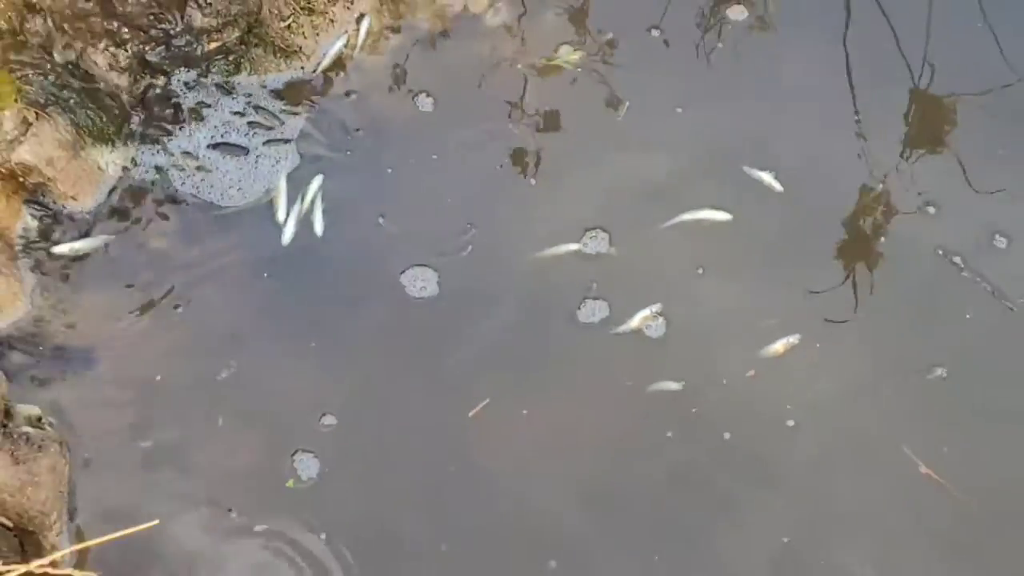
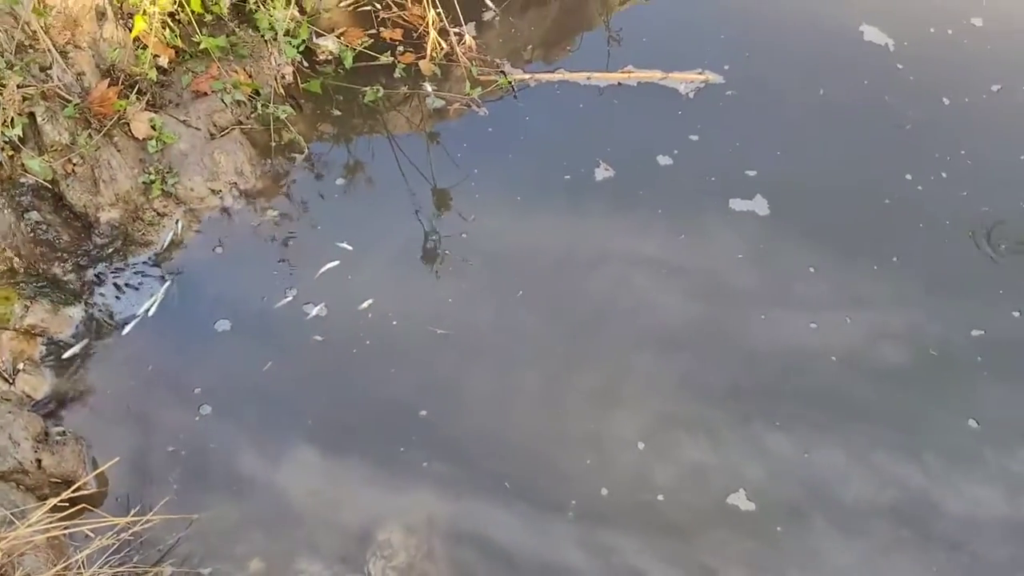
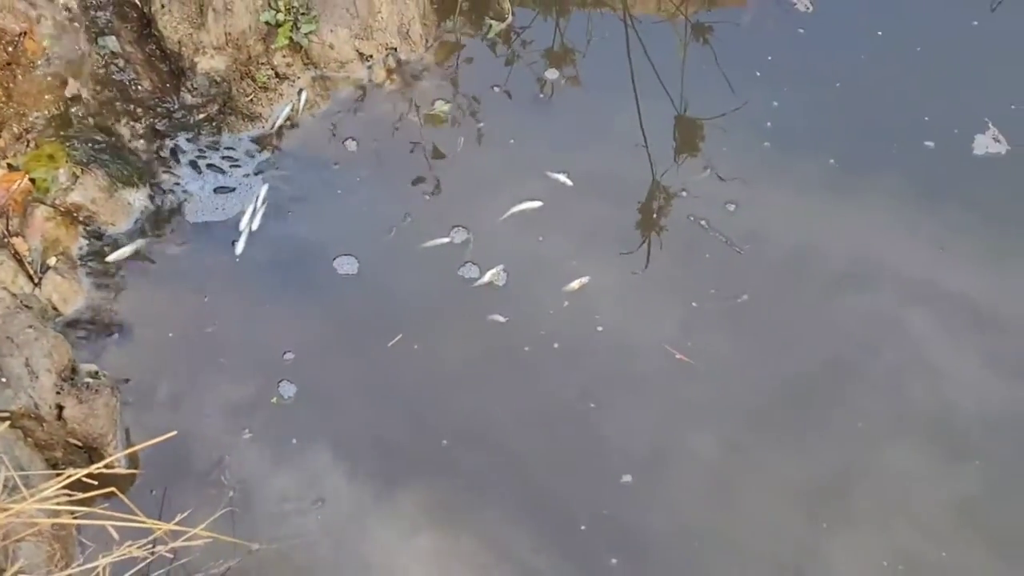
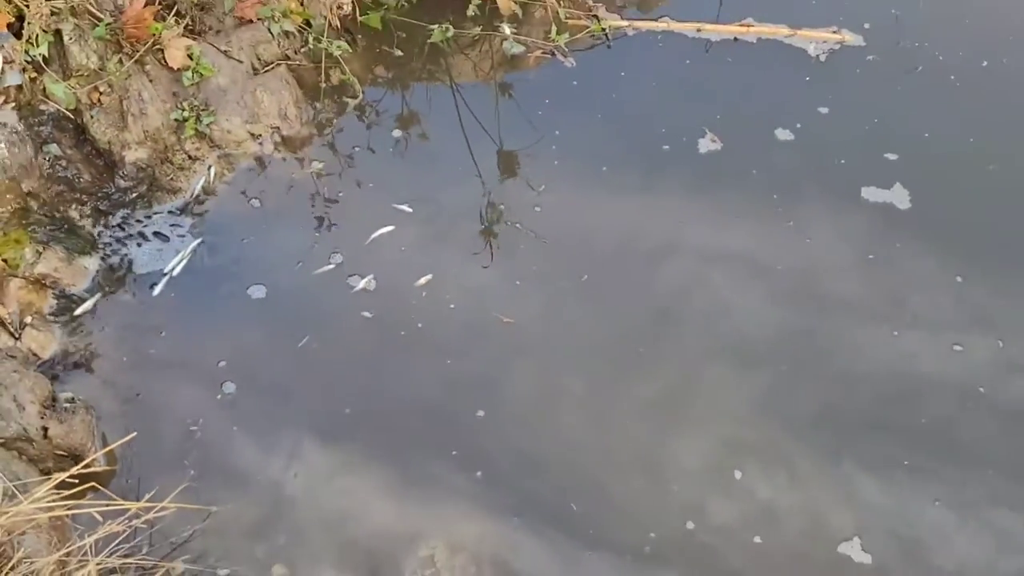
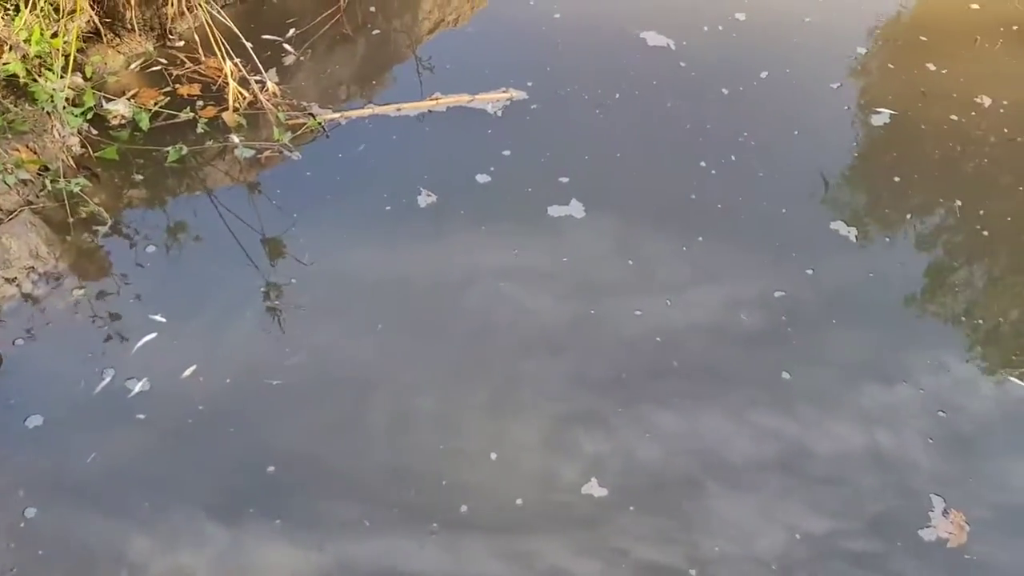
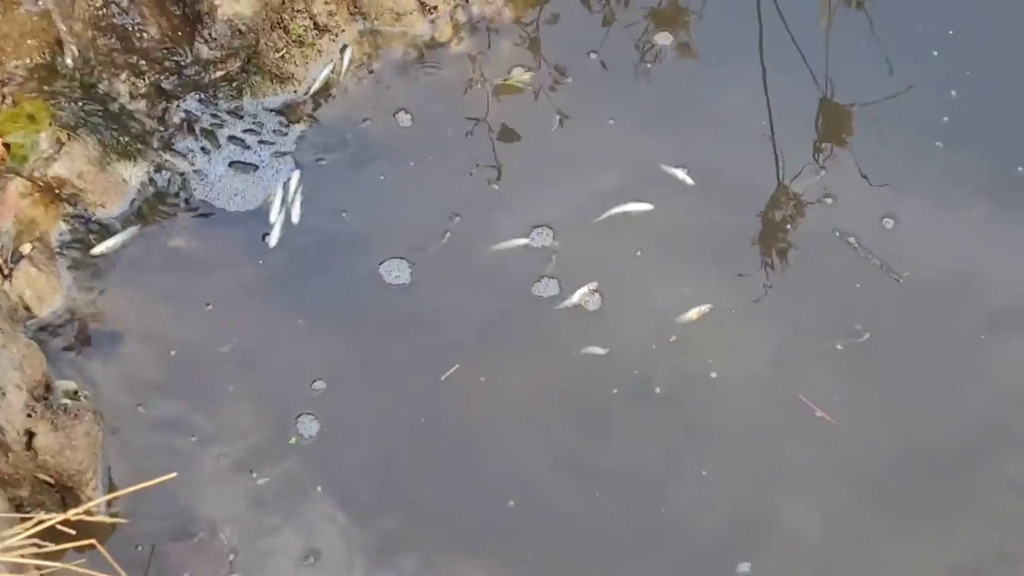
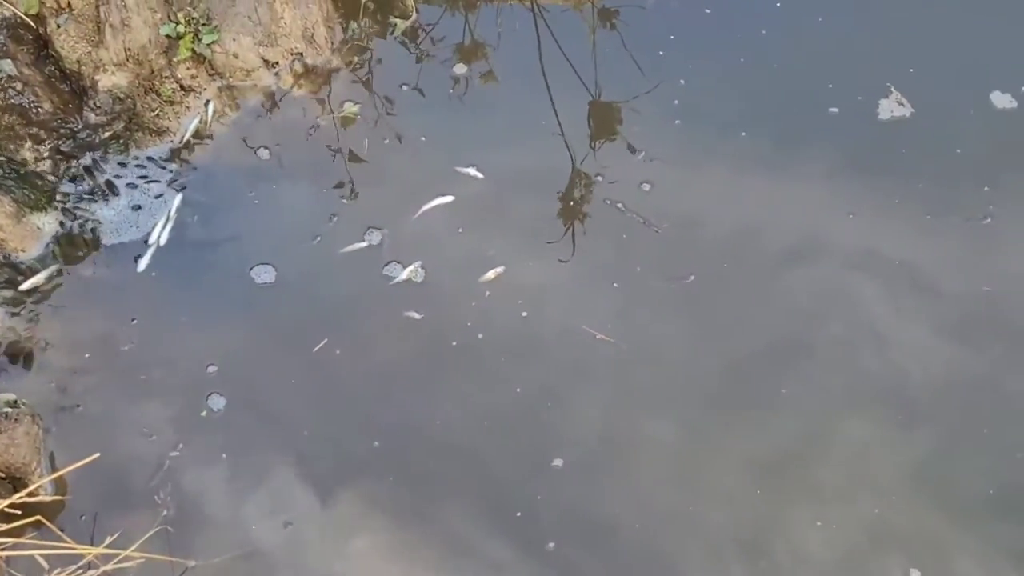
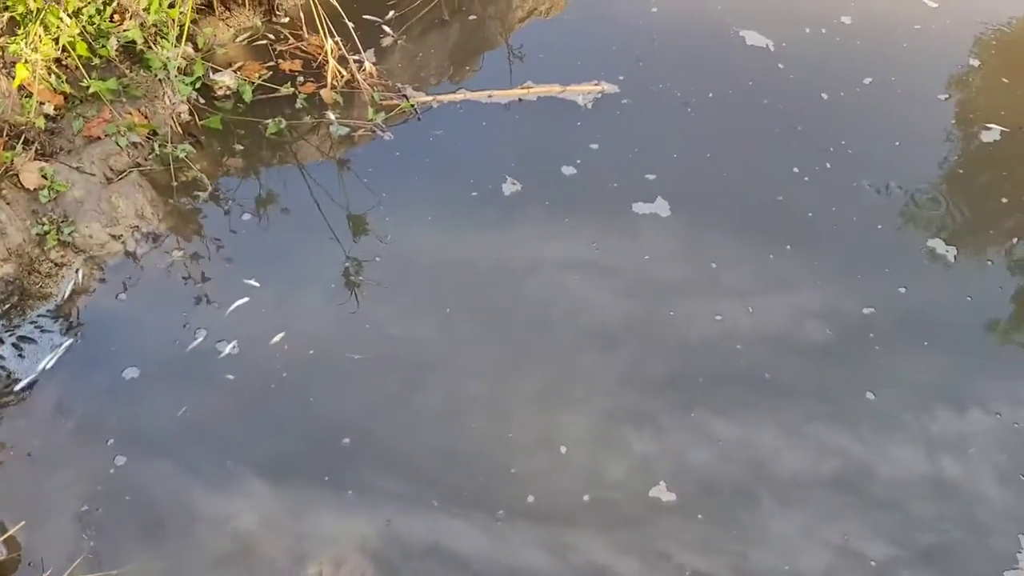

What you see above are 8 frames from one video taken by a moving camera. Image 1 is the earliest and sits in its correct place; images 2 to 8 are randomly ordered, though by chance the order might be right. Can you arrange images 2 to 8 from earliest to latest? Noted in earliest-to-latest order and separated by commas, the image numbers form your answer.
6, 3, 7, 4, 2, 8, 5
